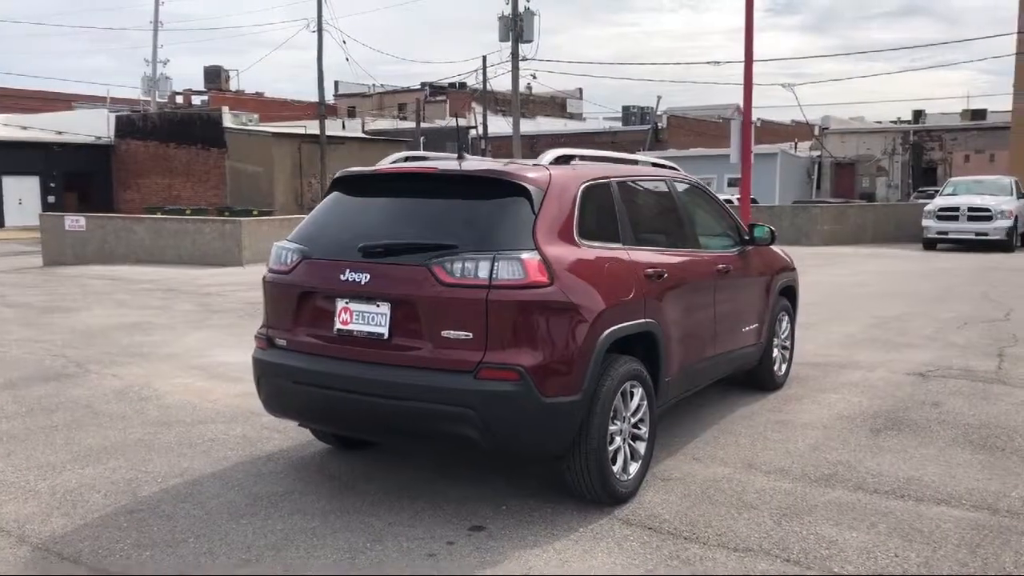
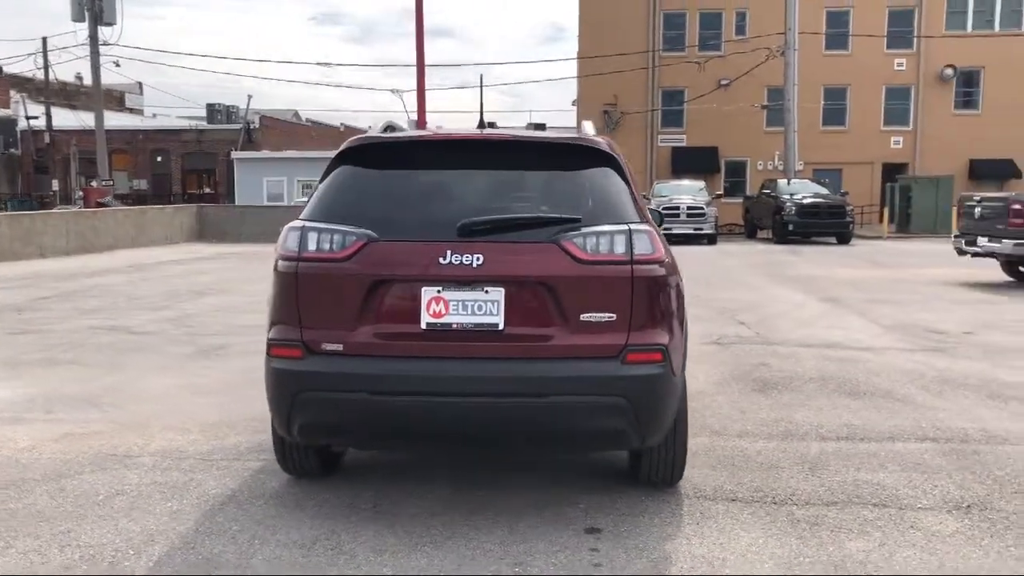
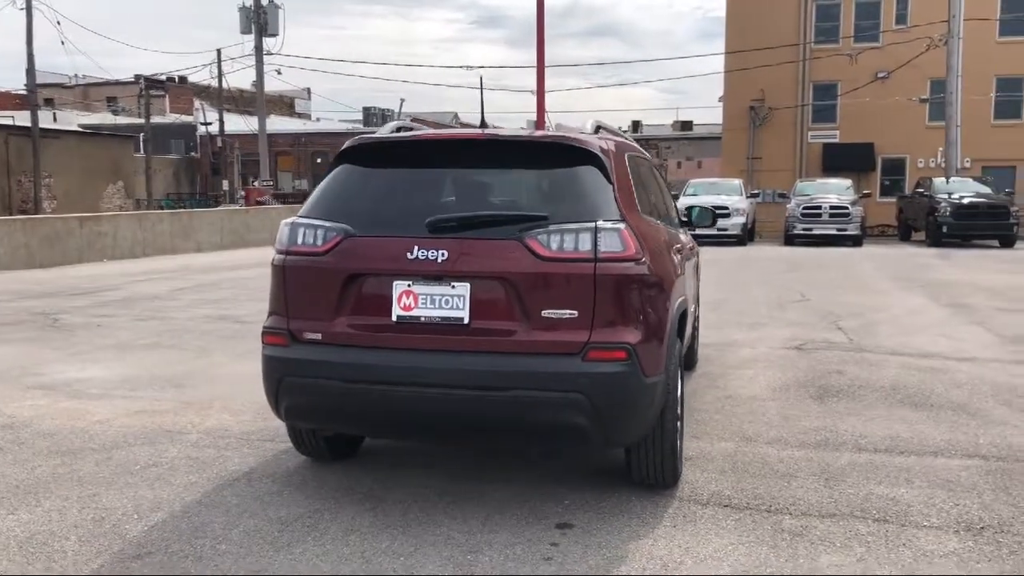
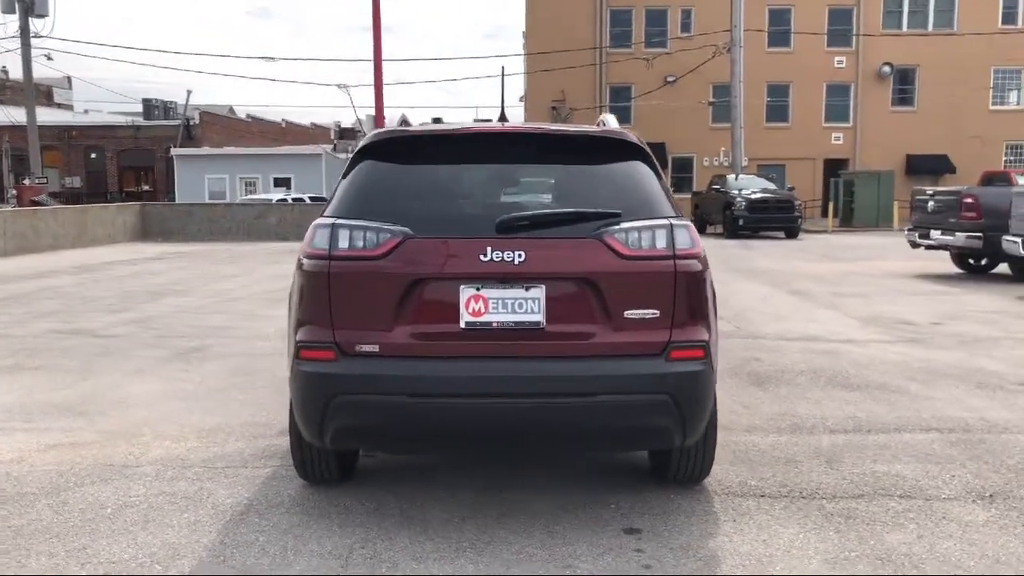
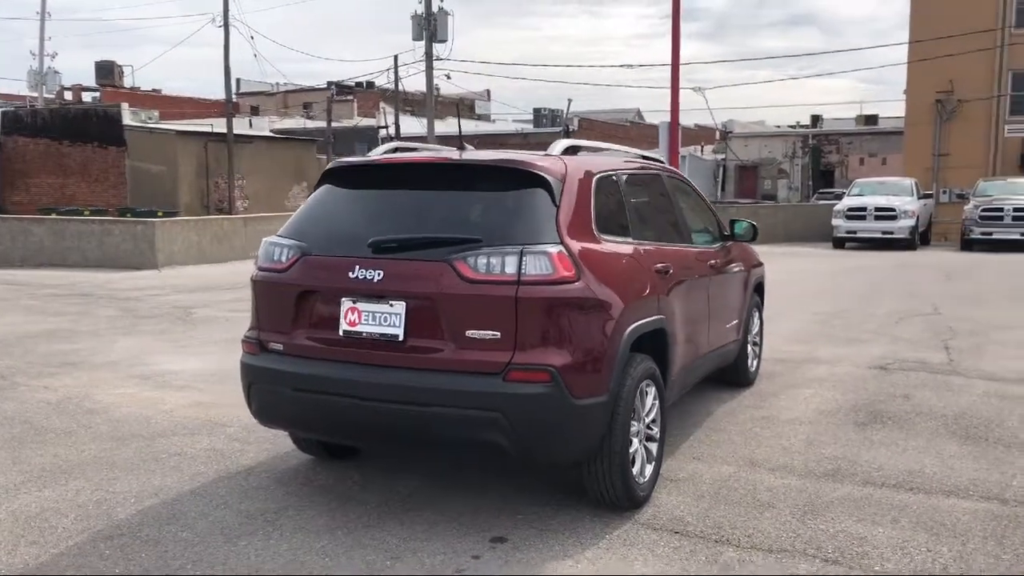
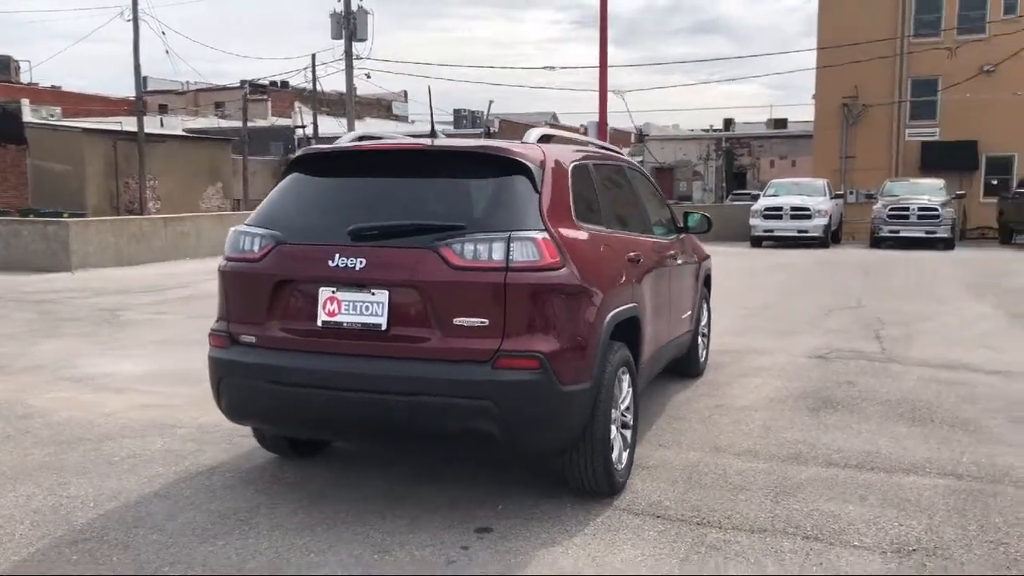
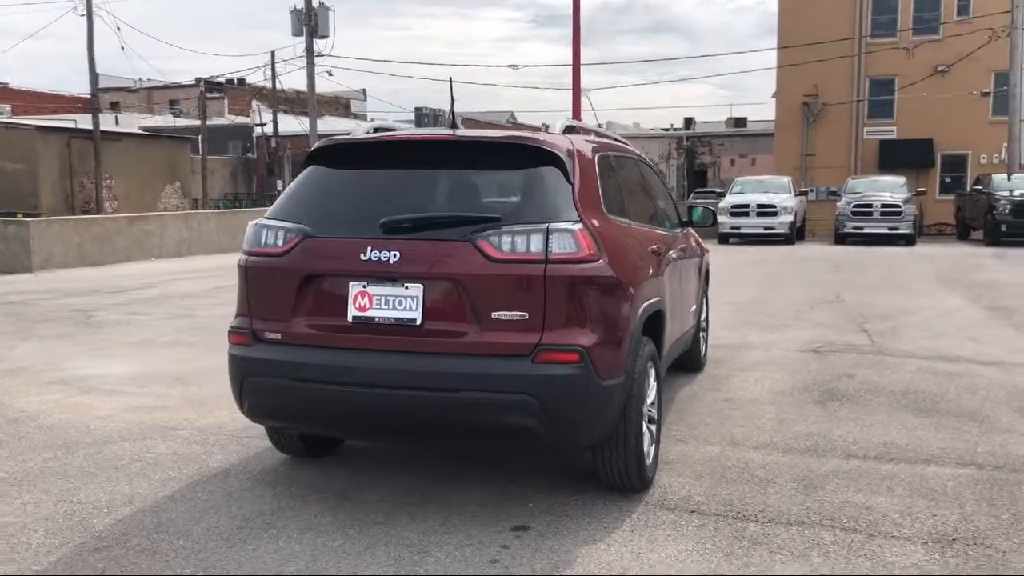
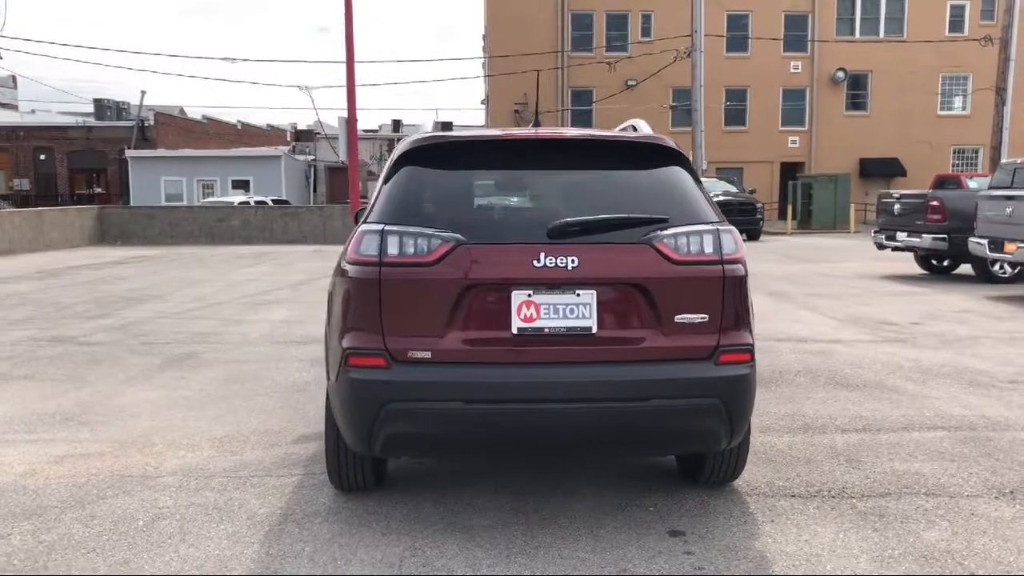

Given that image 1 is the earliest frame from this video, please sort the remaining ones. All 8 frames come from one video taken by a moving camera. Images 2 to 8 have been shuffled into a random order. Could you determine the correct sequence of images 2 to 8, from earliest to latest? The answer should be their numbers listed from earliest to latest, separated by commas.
5, 6, 7, 3, 2, 4, 8
